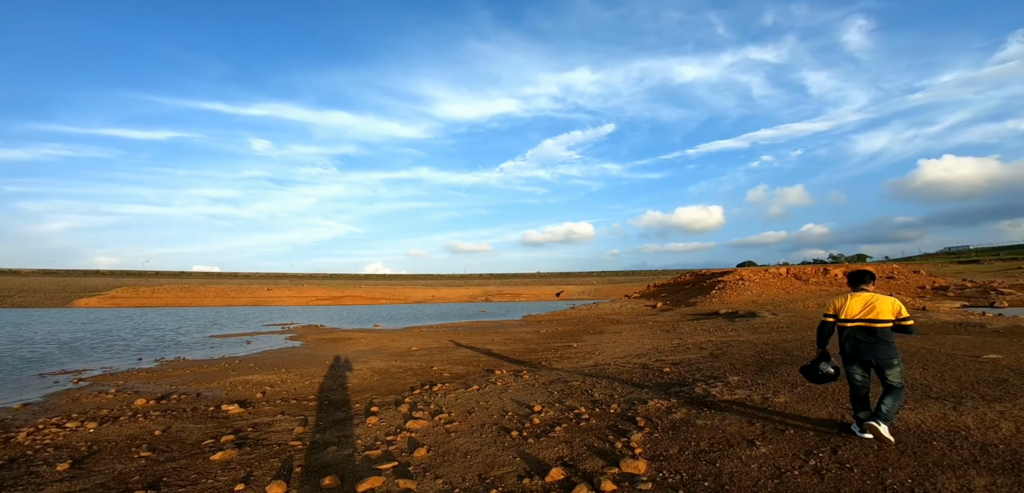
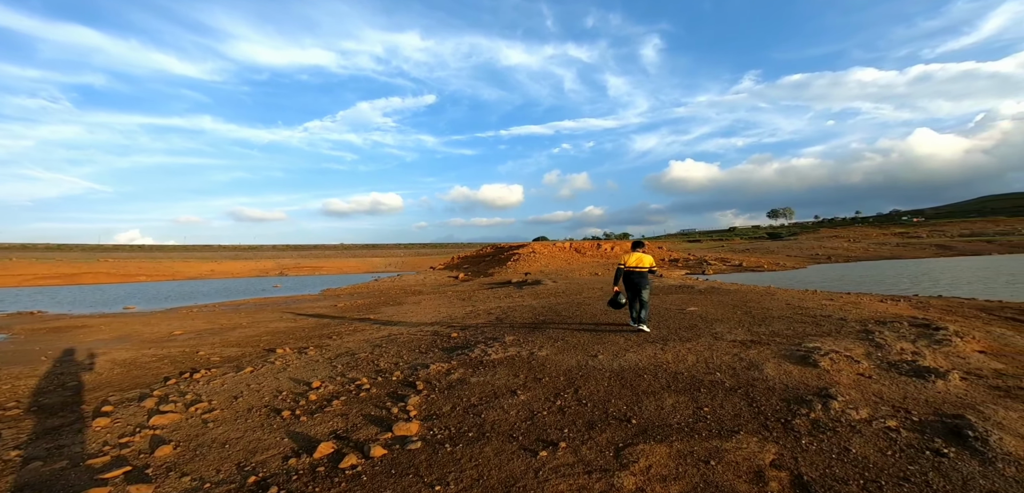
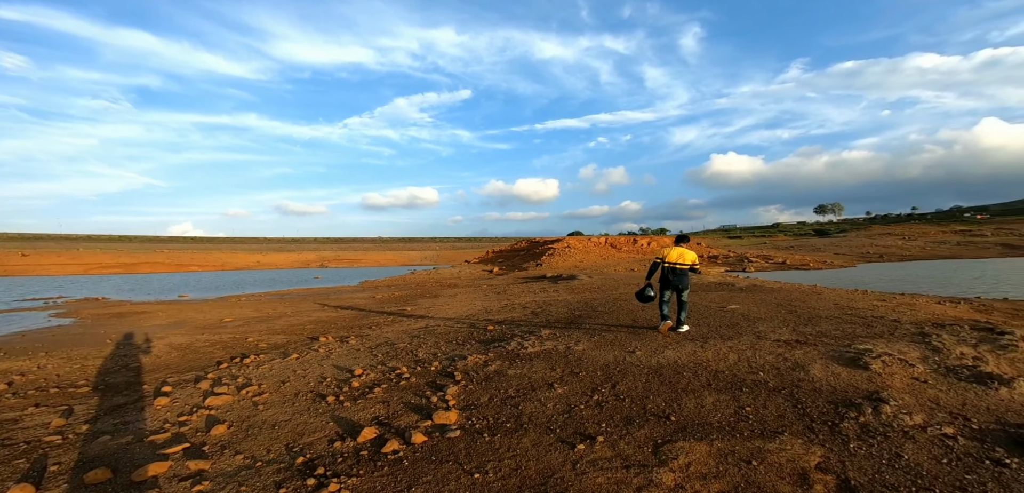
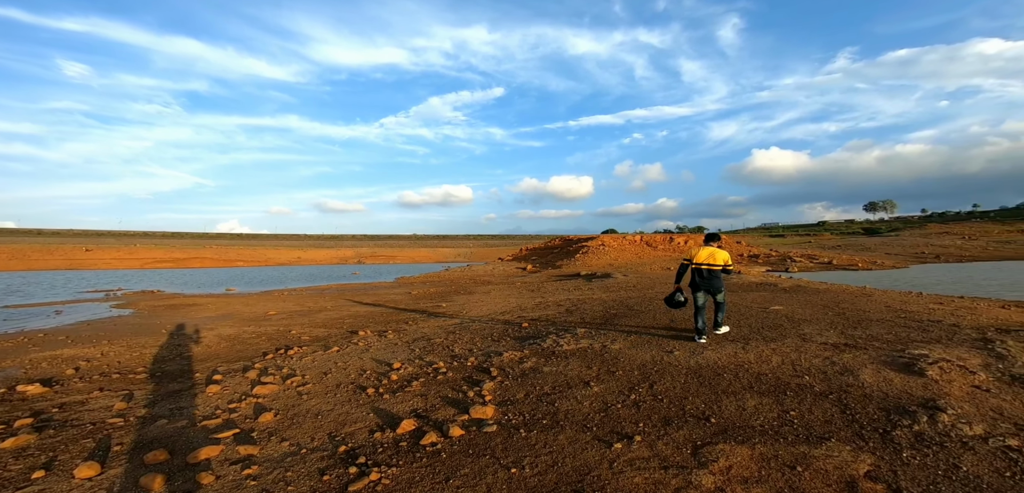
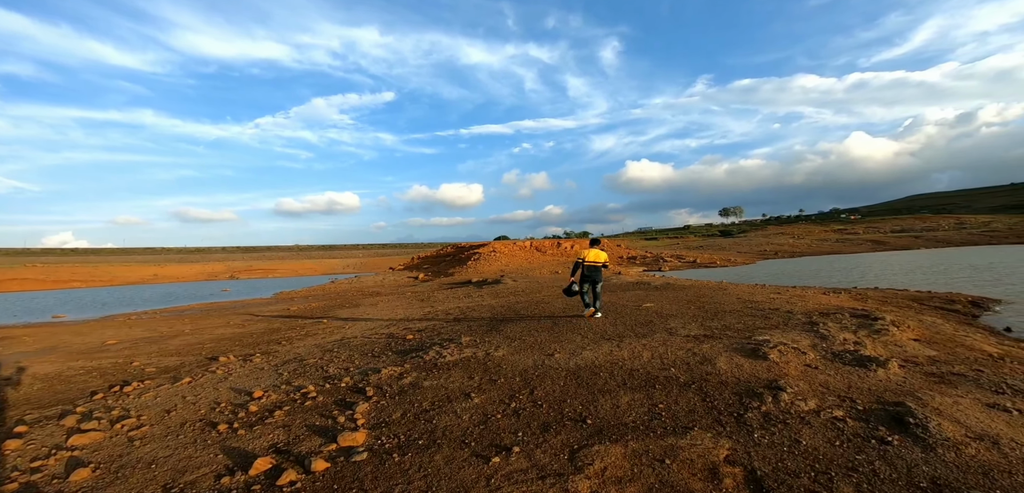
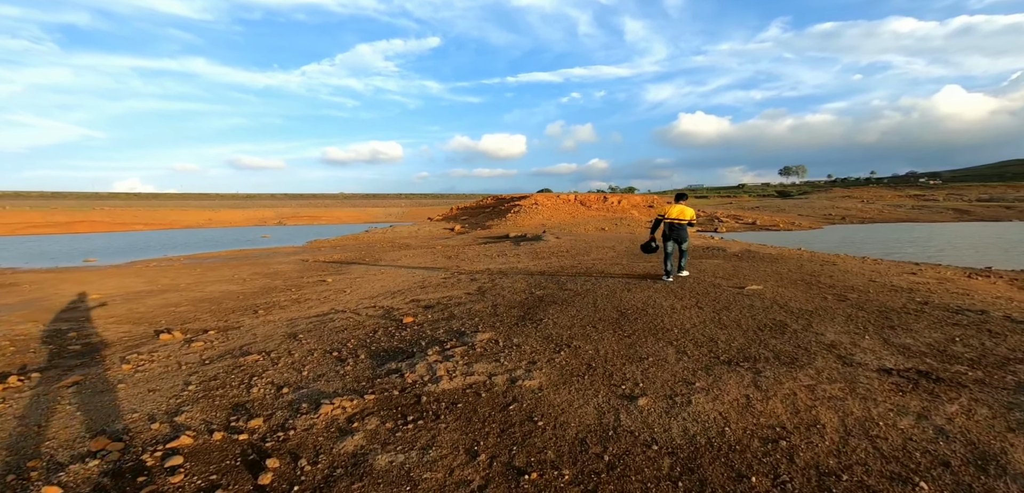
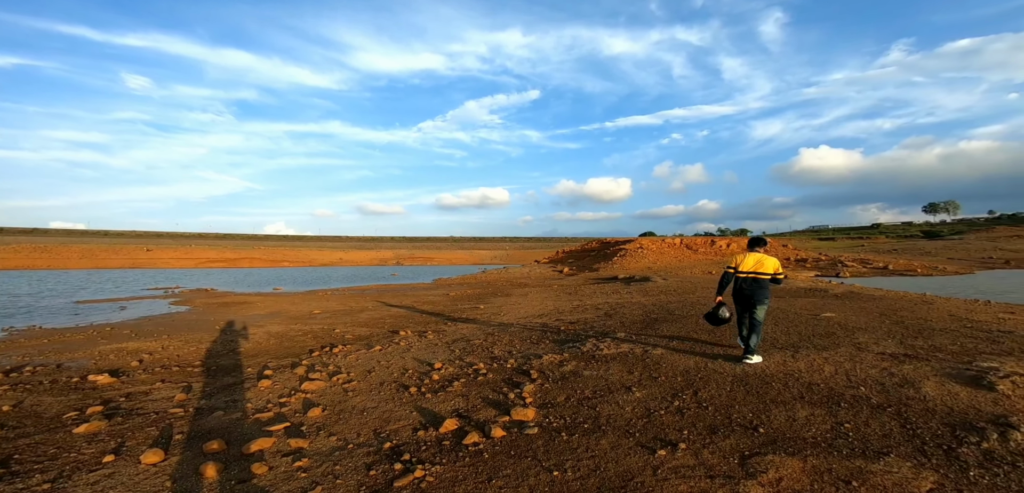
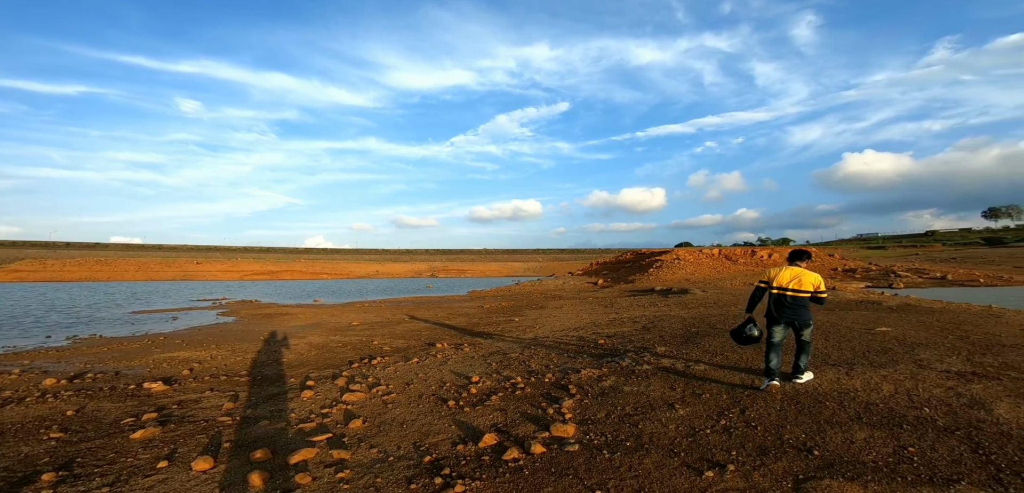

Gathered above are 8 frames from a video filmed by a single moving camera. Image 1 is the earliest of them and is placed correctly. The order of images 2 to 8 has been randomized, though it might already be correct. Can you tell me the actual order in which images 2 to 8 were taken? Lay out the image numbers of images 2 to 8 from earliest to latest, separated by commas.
8, 7, 4, 3, 2, 5, 6
